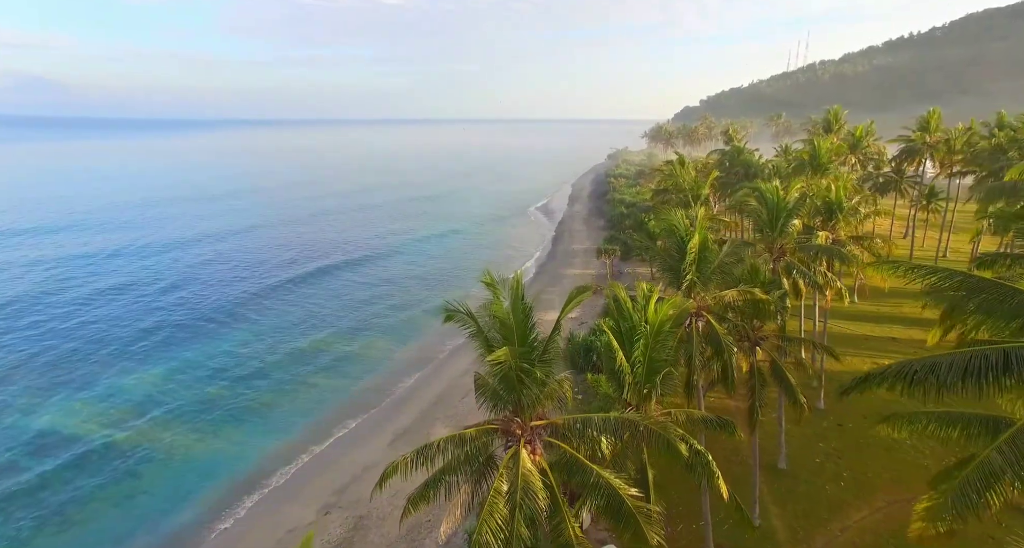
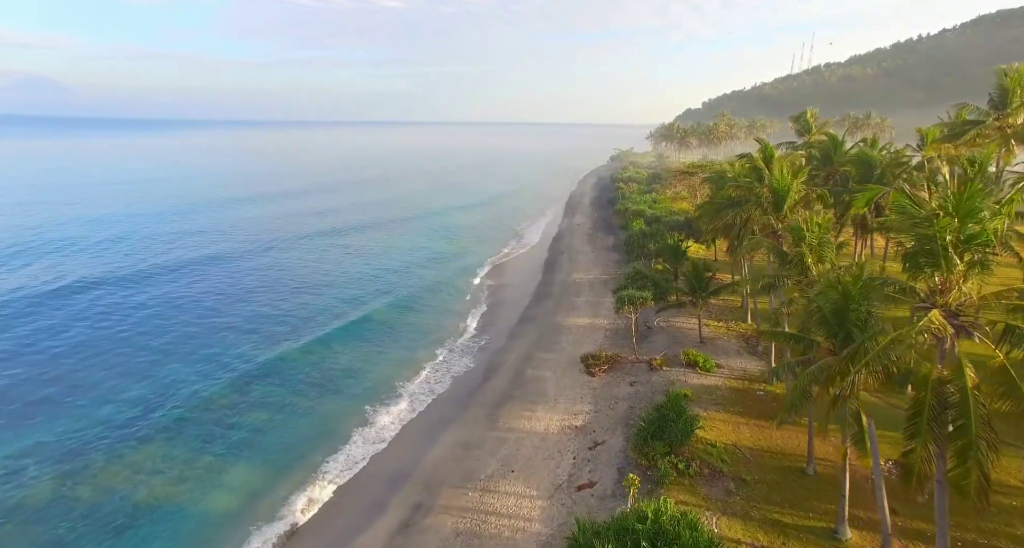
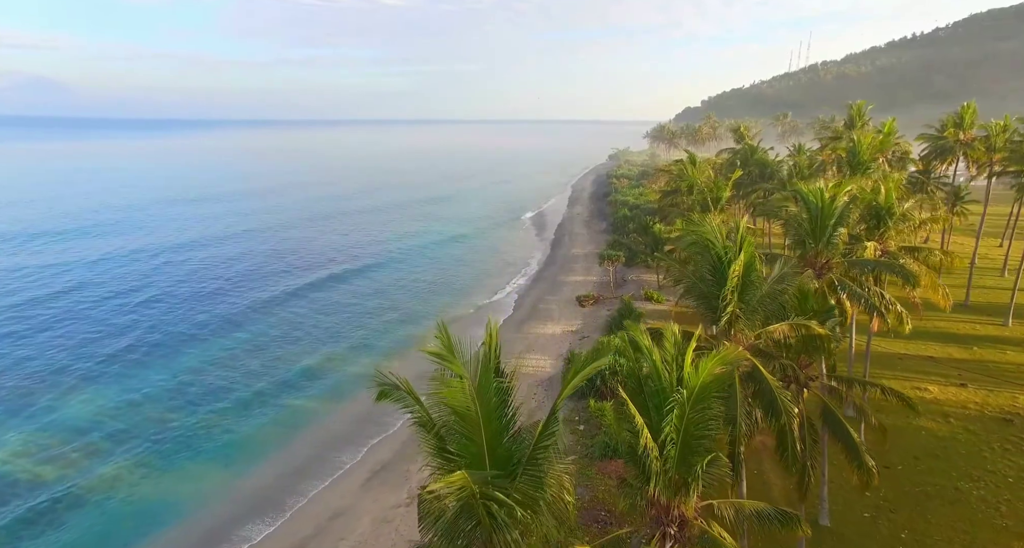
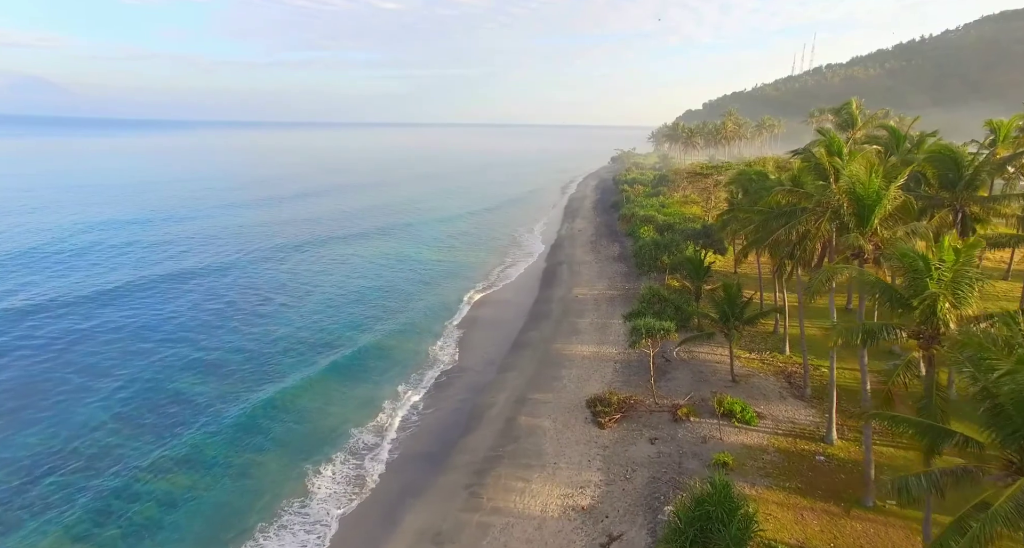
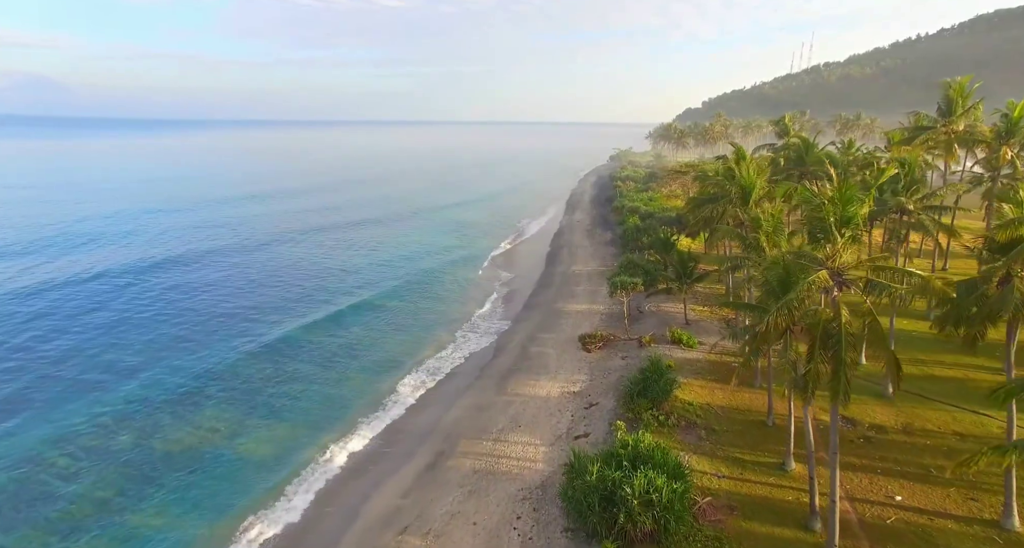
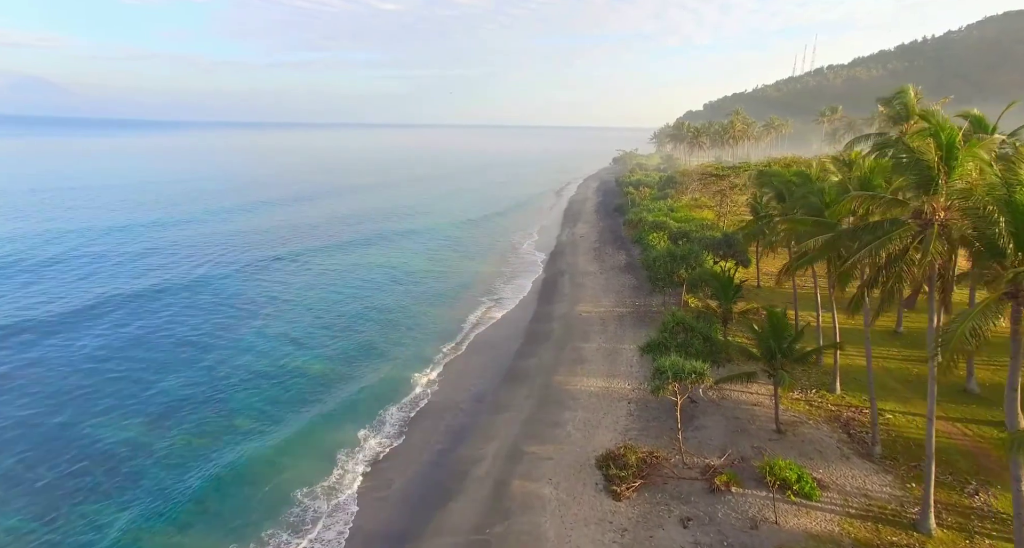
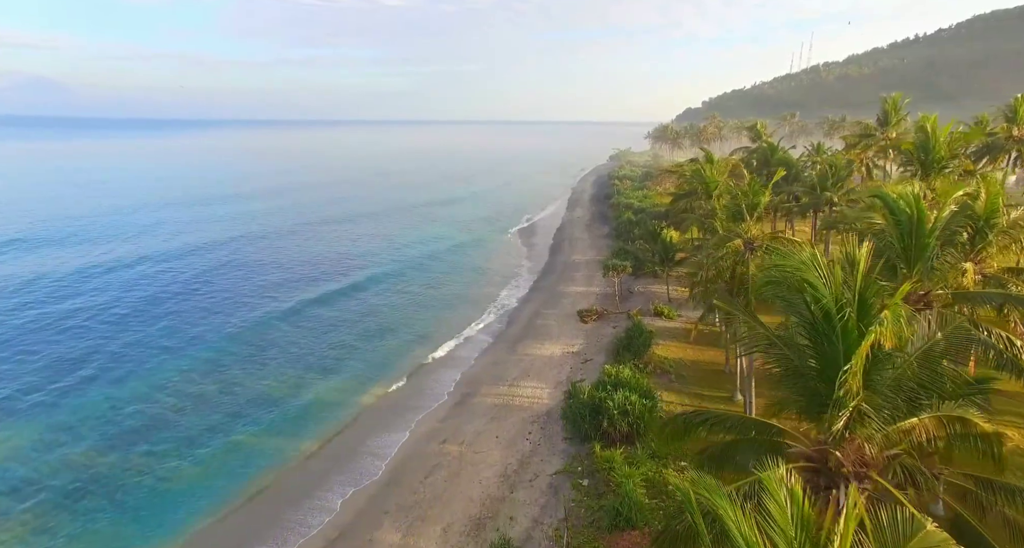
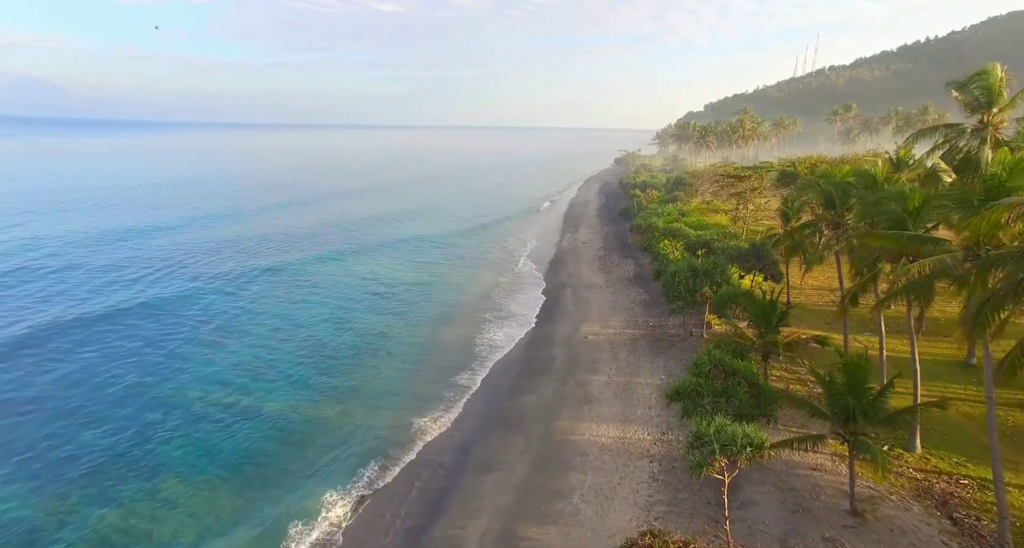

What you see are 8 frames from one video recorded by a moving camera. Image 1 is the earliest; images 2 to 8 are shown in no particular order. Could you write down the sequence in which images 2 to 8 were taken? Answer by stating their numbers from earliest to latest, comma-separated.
3, 7, 5, 2, 4, 6, 8
